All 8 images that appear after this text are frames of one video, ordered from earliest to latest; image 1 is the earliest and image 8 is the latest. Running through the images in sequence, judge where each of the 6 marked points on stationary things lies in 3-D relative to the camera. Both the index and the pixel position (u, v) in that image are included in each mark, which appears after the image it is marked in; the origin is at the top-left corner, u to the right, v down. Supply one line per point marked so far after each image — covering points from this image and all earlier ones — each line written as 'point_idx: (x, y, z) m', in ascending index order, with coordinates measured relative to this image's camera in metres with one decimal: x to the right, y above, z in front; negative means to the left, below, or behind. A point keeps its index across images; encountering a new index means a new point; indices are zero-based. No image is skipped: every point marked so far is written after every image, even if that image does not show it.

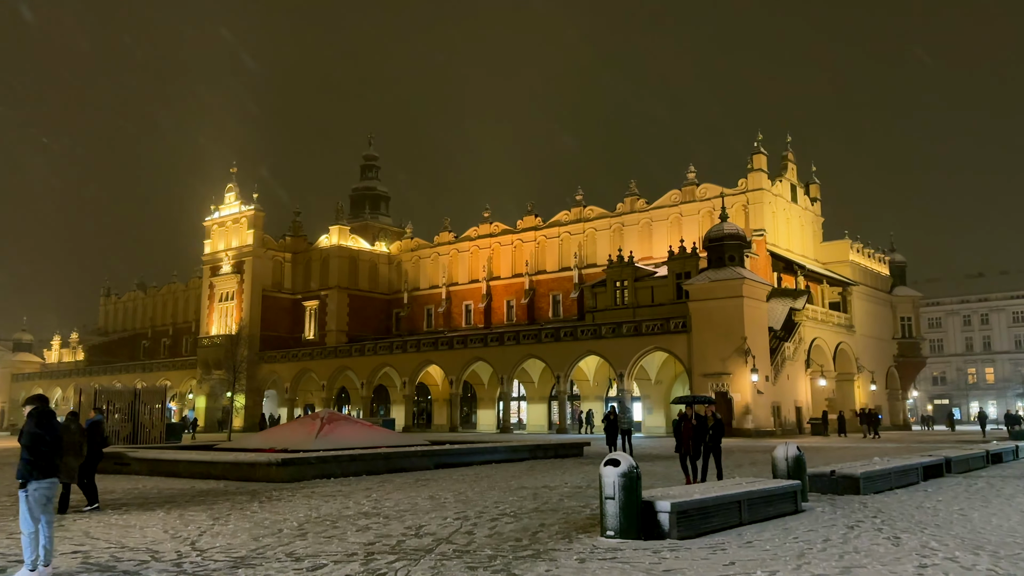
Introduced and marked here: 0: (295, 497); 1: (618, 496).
0: (-2.9, -2.8, +10.4) m
1: (+0.9, -1.8, +6.6) m
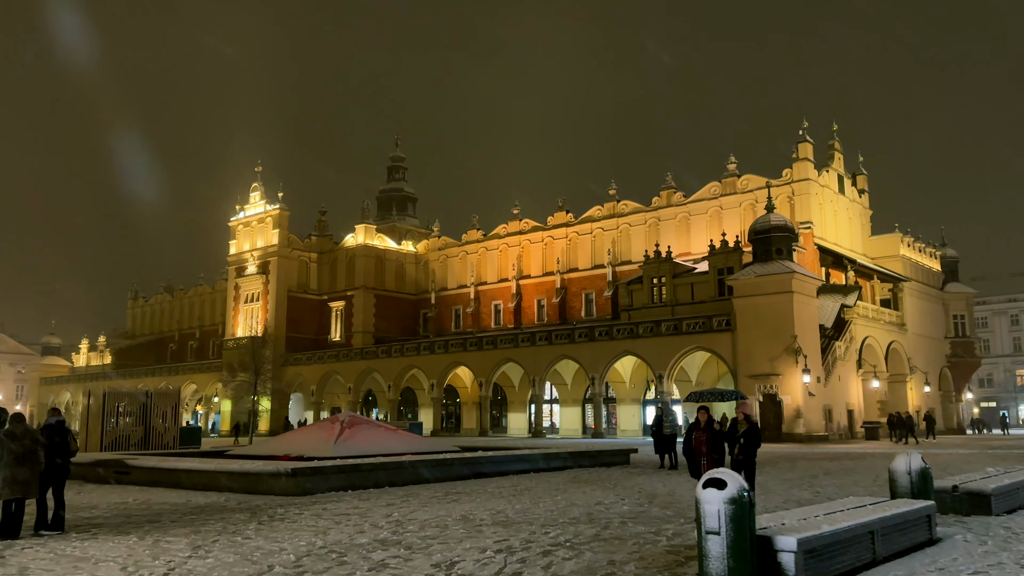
0: (-2.4, -2.6, +8.8) m
1: (+1.3, -1.5, +4.8) m
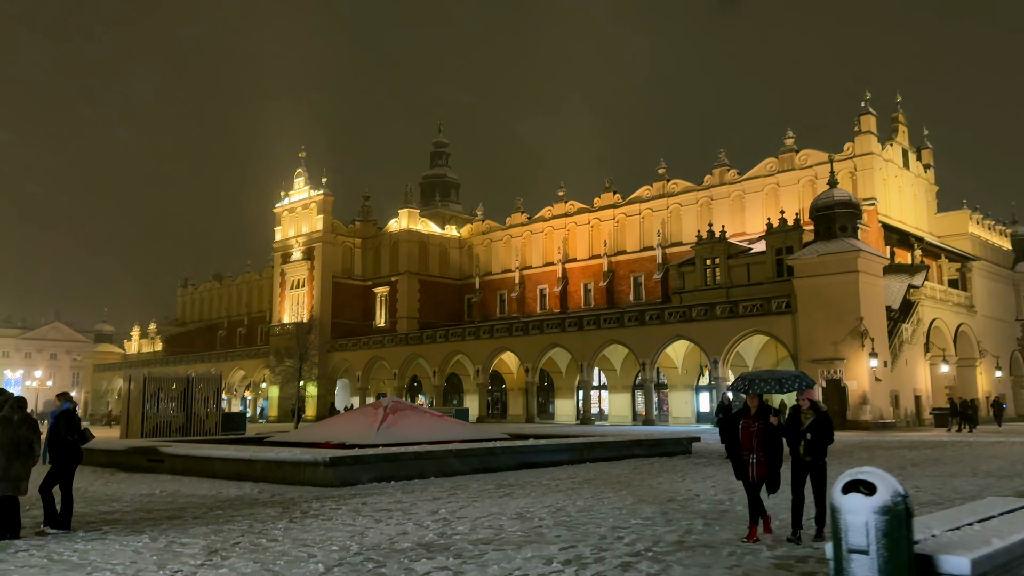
0: (-1.7, -2.3, +7.8) m
1: (+1.7, -1.2, +3.6) m
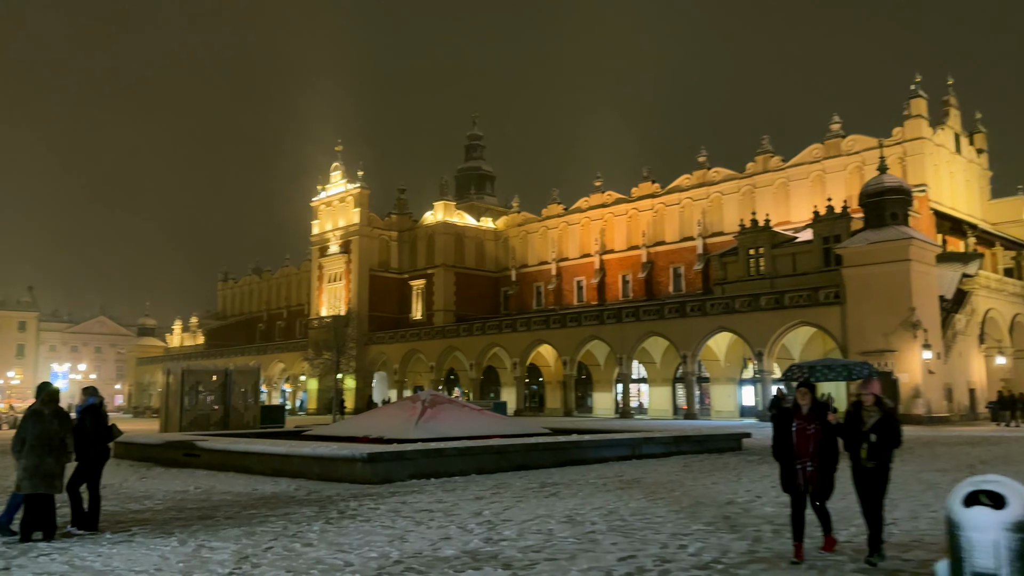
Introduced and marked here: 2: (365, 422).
0: (-1.3, -2.2, +7.4) m
1: (+2.0, -1.2, +3.1) m
2: (-2.8, -2.5, +14.5) m
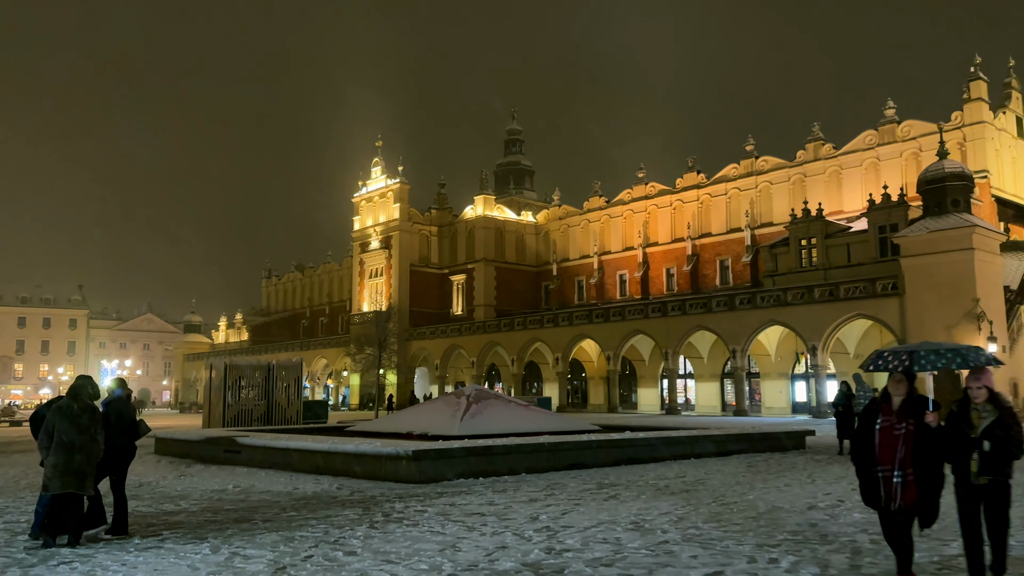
0: (-0.8, -2.0, +6.8) m
1: (+2.3, -1.0, +2.3) m
2: (-1.9, -2.4, +14.0) m
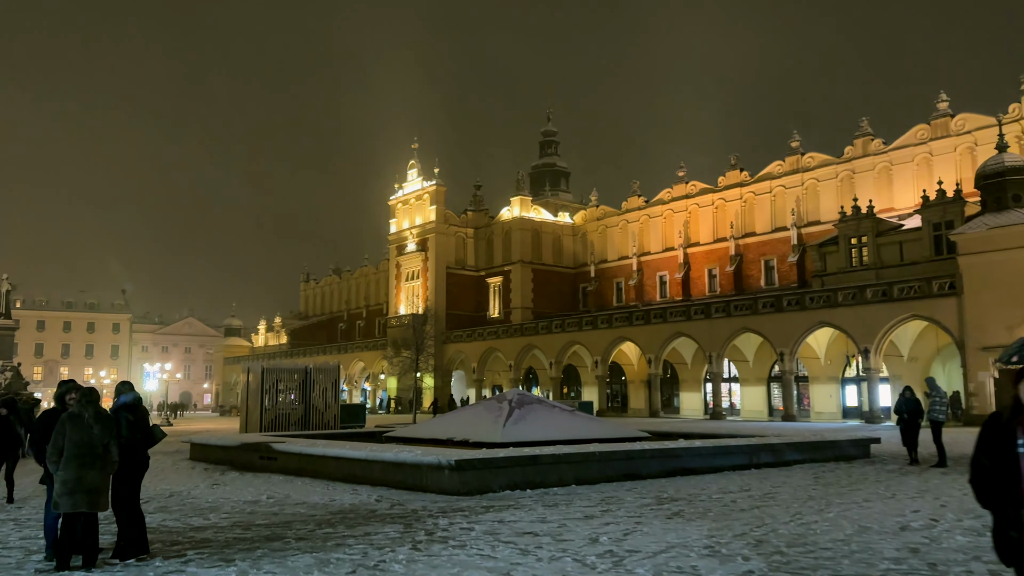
0: (-0.3, -2.0, +6.2) m
1: (+2.5, -1.0, +1.6) m
2: (-1.1, -2.4, +13.4) m
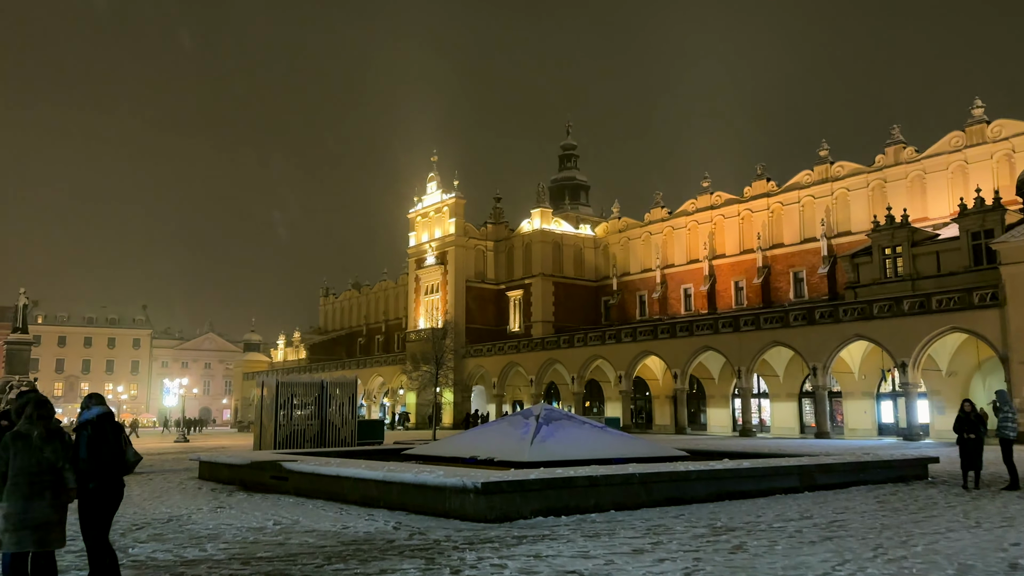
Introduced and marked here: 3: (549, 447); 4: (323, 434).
0: (0.0, -2.0, +5.3) m
1: (+2.7, -0.8, +0.7) m
2: (-0.6, -2.5, +12.5) m
3: (+0.5, -2.4, +11.3) m
4: (-4.8, -3.7, +19.6) m
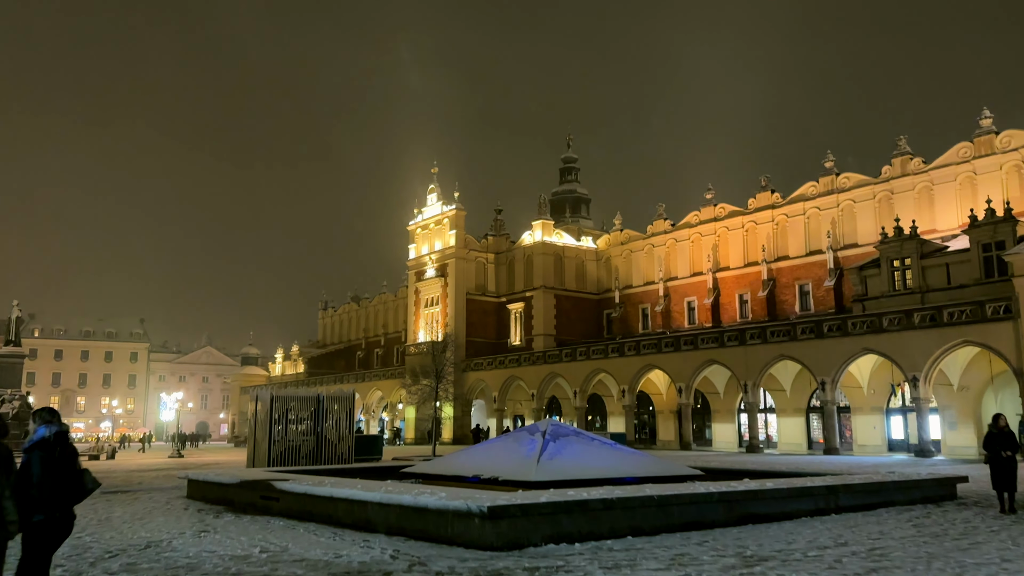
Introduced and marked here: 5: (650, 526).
0: (+0.1, -2.0, +4.7) m
1: (+2.8, -0.8, 0.0) m
2: (-0.6, -2.6, +11.8) m
3: (+0.6, -2.5, +10.6) m
4: (-4.8, -4.0, +18.9) m
5: (+1.5, -2.5, +8.1) m
